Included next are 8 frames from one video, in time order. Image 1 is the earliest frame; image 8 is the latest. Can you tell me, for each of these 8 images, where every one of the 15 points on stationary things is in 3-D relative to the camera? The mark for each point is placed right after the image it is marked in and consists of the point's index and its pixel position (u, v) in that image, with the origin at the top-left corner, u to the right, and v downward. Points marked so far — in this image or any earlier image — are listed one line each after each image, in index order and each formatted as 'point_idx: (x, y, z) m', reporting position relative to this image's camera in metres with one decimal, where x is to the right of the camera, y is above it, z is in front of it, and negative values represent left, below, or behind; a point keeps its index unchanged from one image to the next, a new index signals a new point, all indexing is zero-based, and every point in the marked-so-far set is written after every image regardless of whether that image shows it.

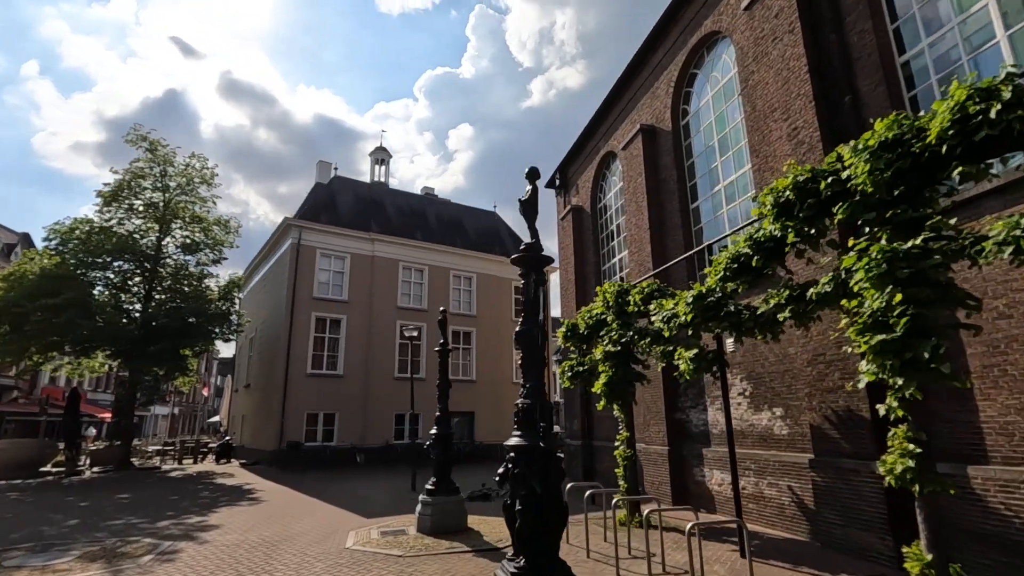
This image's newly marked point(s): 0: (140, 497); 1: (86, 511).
0: (-9.4, -5.3, +13.6) m
1: (-9.2, -4.8, +11.6) m
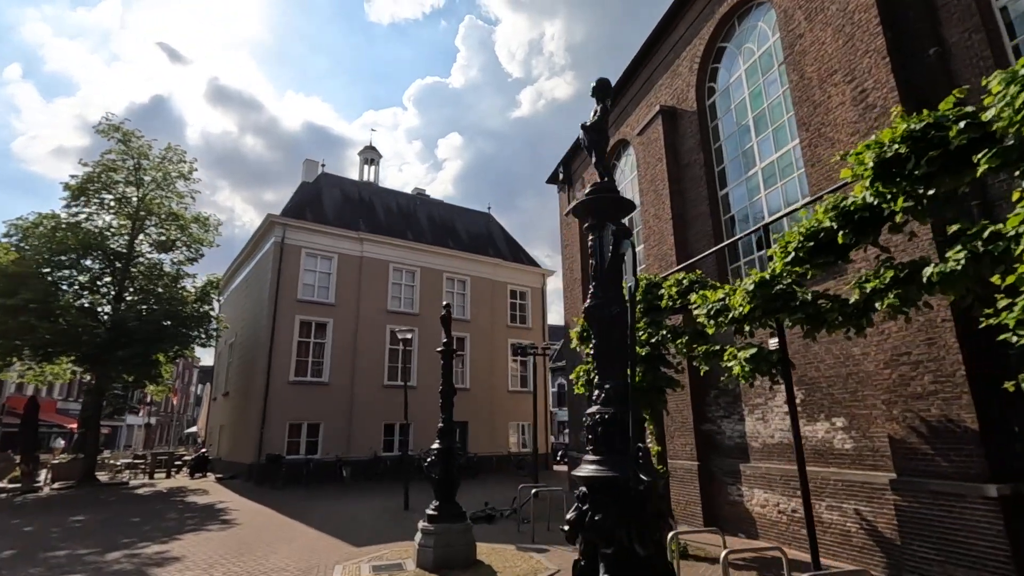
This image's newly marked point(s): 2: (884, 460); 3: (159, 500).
0: (-9.3, -5.2, +12.0) m
1: (-9.0, -4.7, +10.1) m
2: (+4.6, -2.1, +6.7) m
3: (-10.3, -6.2, +15.7) m
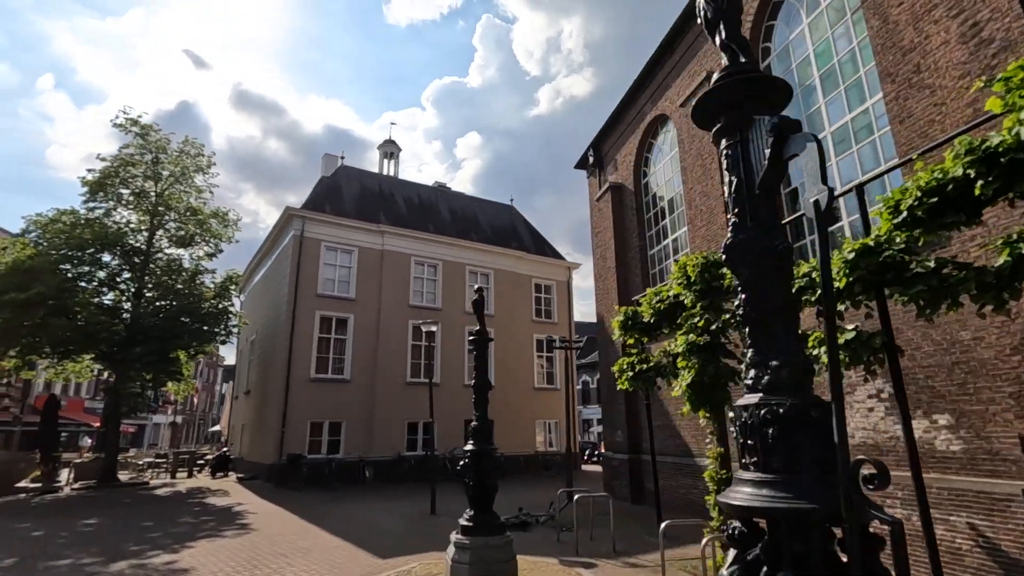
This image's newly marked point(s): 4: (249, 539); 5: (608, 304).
0: (-8.5, -5.0, +11.4) m
1: (-8.4, -4.5, +9.4) m
2: (+5.1, -1.8, +5.6) m
3: (-9.4, -6.0, +15.1) m
4: (-4.8, -4.6, +9.9) m
5: (+2.7, -0.4, +15.3) m
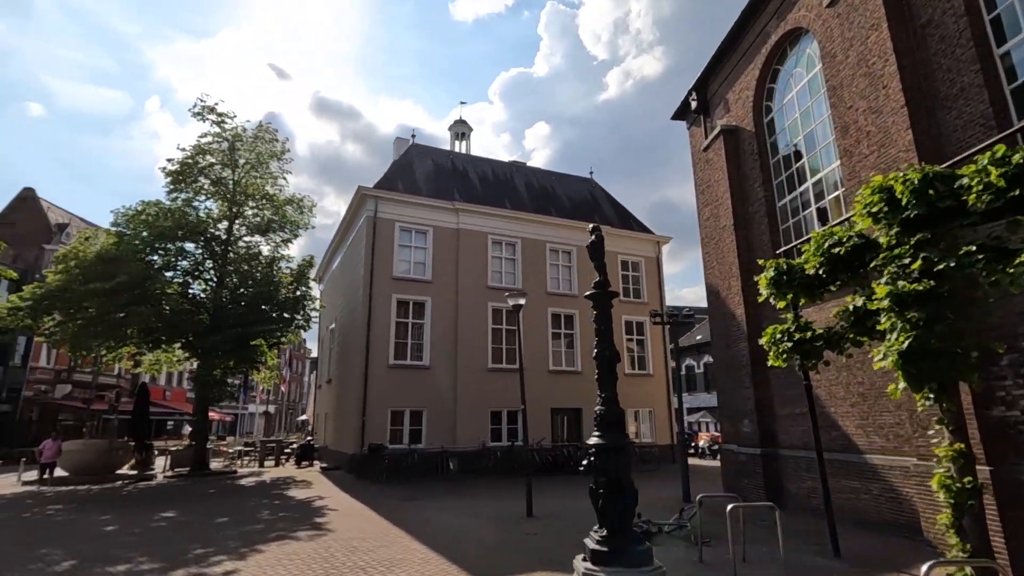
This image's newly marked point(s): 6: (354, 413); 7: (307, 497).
0: (-6.5, -4.5, +10.6) m
1: (-6.6, -4.1, +8.6) m
2: (+6.2, -1.1, +3.0) m
3: (-6.8, -5.5, +14.4) m
4: (-3.0, -4.1, +8.7) m
5: (+5.1, +0.4, +12.9) m
6: (-5.8, -4.6, +19.8) m
7: (-5.1, -5.3, +13.6) m
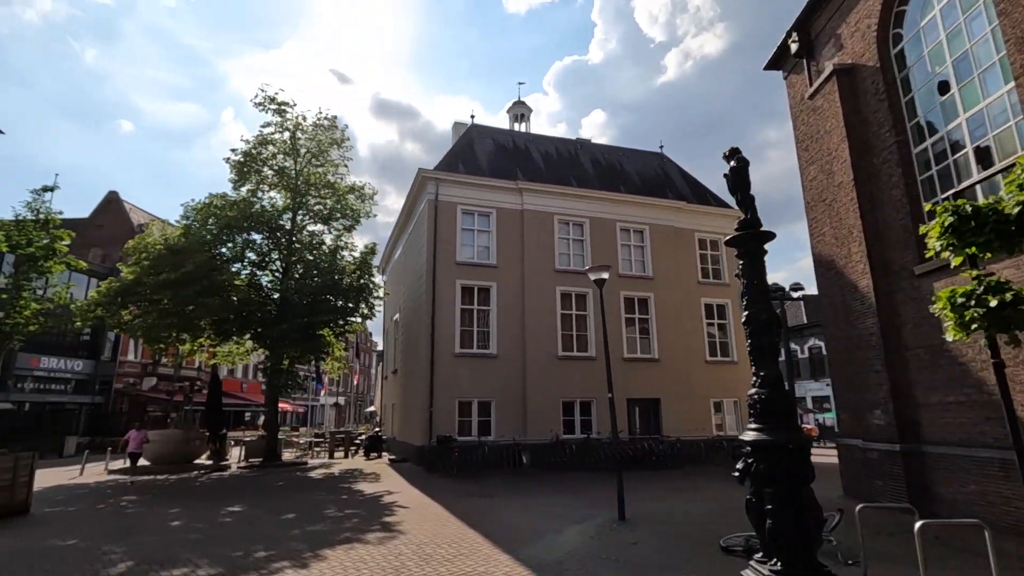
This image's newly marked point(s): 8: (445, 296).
0: (-4.9, -4.2, +10.0) m
1: (-5.2, -3.8, +8.1) m
2: (+6.8, -0.5, +1.0) m
3: (-4.8, -5.1, +13.9) m
4: (-1.7, -3.7, +7.7) m
5: (+6.7, +1.1, +11.0) m
6: (-3.2, -4.1, +19.1) m
7: (-3.2, -4.8, +12.8) m
8: (-2.5, -0.3, +19.7) m
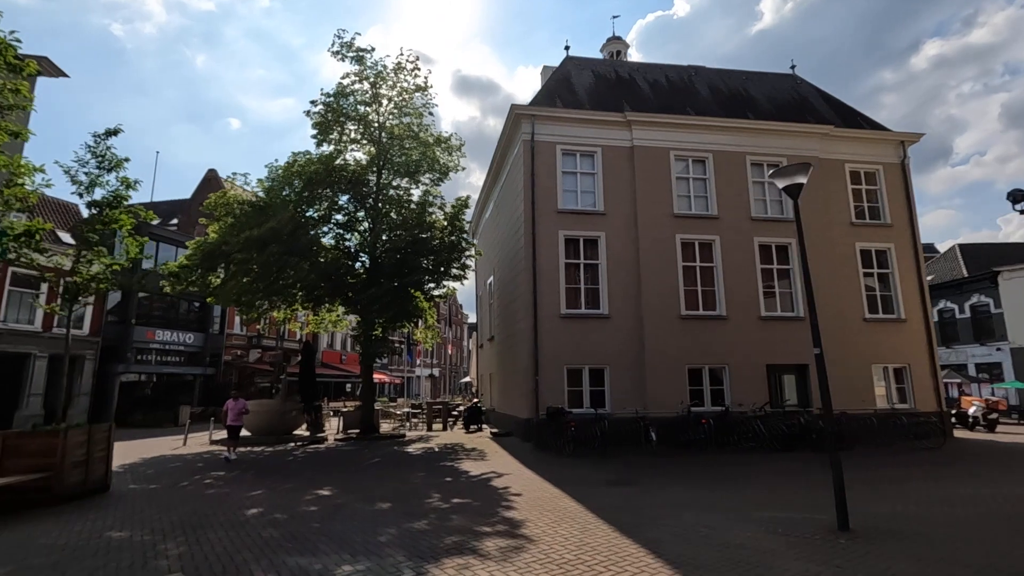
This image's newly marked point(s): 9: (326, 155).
0: (-2.7, -3.2, +8.2) m
1: (-3.3, -2.9, +6.3) m
2: (+7.3, +0.3, -2.7) m
3: (-1.9, -3.9, +12.1) m
4: (+0.1, -2.8, +5.4) m
5: (+8.7, +2.4, +7.1) m
6: (+0.4, -2.6, +16.9) m
7: (-0.6, -3.7, +10.8) m
8: (+1.1, +1.2, +17.3) m
9: (-6.6, +4.7, +19.1) m
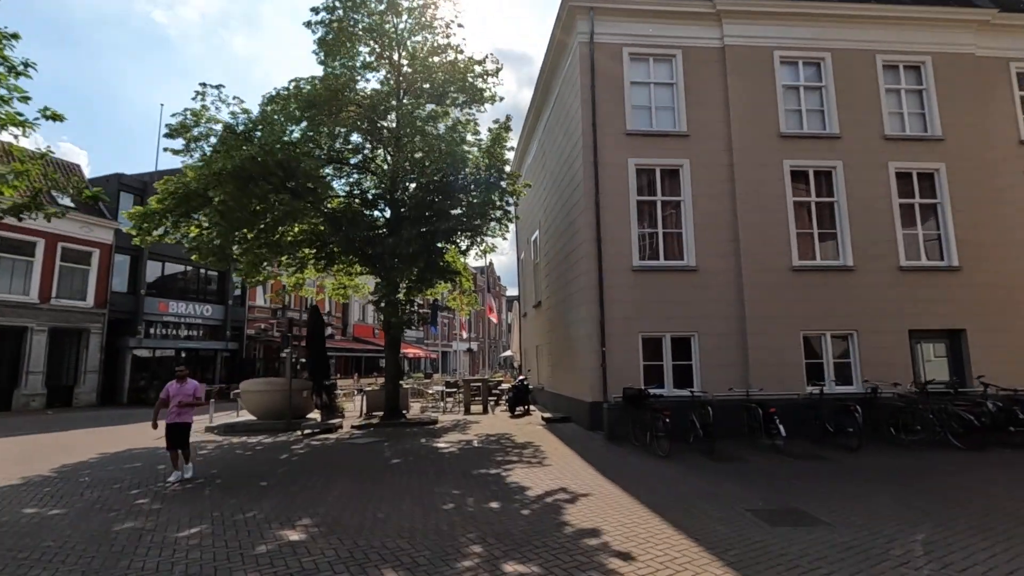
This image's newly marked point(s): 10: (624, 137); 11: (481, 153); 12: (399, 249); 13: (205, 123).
0: (-1.8, -2.4, +4.7) m
1: (-2.6, -2.2, +2.9) m
2: (+7.3, +0.8, -7.0) m
3: (-0.8, -2.9, +8.5) m
4: (+0.8, -2.0, +1.7) m
5: (+9.3, +3.4, +2.5) m
6: (+1.8, -1.3, +13.1) m
7: (+0.5, -2.7, +7.1) m
8: (+2.5, +2.6, +13.2) m
9: (-5.1, +6.0, +15.5) m
10: (+2.8, +3.8, +13.5) m
11: (-0.9, +4.0, +16.1) m
12: (-2.9, +1.0, +14.1) m
13: (-6.6, +3.5, +11.7) m
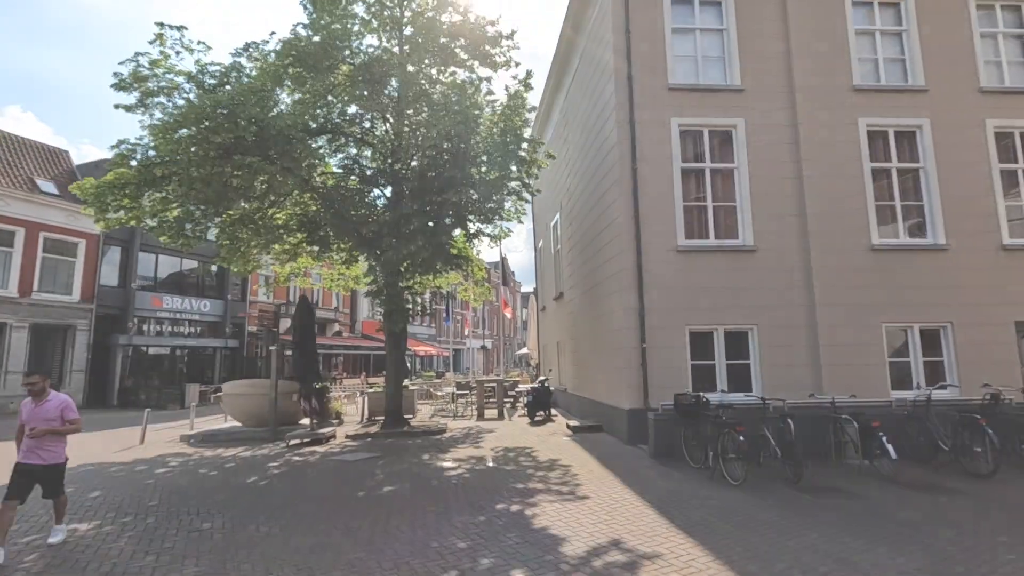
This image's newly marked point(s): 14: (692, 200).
0: (-1.6, -2.1, +2.7) m
1: (-2.4, -1.9, +0.8) m
2: (+7.2, +1.0, -9.3) m
3: (-0.5, -2.6, +6.5) m
4: (+0.9, -1.7, -0.4) m
5: (+9.5, +3.7, +0.2) m
6: (+2.2, -1.0, +10.9) m
7: (+0.7, -2.4, +5.0) m
8: (+2.9, +2.9, +11.1) m
9: (-4.7, +6.3, +13.5) m
10: (+3.2, +4.1, +11.3) m
11: (-0.4, +4.3, +14.0) m
12: (-2.5, +1.3, +12.0) m
13: (-6.3, +3.8, +9.7) m
14: (+3.8, +1.8, +11.2) m
